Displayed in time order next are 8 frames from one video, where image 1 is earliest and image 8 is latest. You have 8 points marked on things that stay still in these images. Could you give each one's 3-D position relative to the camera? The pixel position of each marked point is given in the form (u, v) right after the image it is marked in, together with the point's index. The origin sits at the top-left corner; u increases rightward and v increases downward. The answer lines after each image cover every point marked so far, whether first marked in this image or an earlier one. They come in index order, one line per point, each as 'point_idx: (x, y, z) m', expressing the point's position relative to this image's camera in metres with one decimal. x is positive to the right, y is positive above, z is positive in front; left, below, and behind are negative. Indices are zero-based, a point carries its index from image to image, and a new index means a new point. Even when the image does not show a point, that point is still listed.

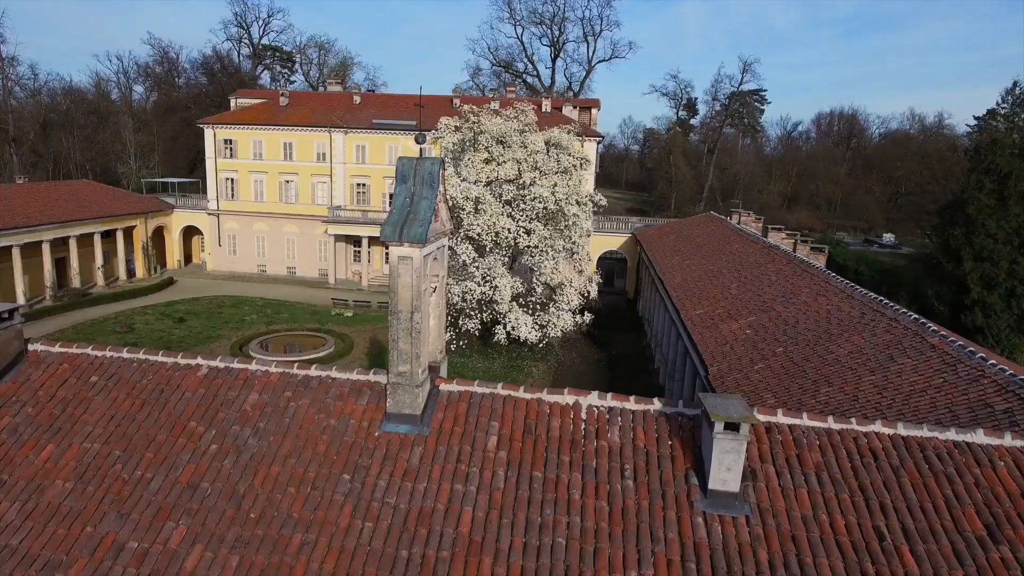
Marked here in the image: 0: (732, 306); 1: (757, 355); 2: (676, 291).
0: (+5.3, -0.5, +15.7) m
1: (+4.7, -1.3, +12.3) m
2: (+4.8, -0.1, +19.1) m
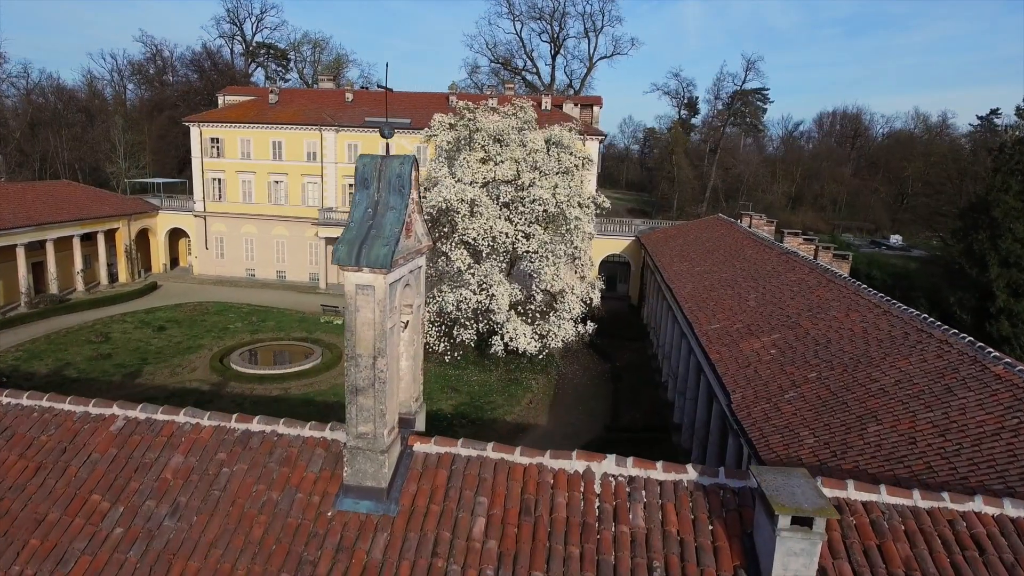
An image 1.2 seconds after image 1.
0: (+5.3, -0.7, +14.2) m
1: (+4.6, -1.6, +10.9) m
2: (+4.8, -0.4, +17.6) m
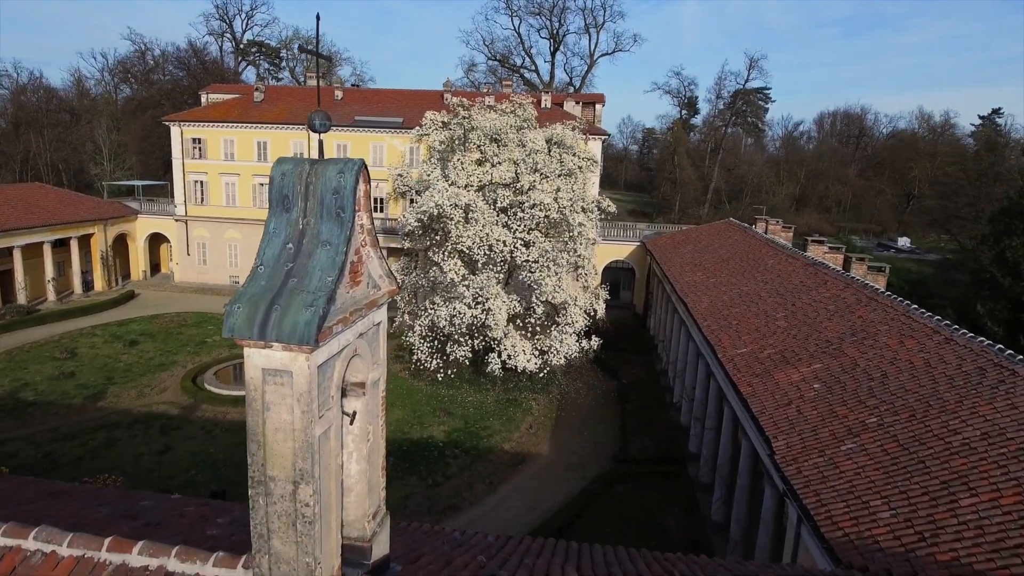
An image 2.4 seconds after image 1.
0: (+5.2, -1.1, +12.4) m
1: (+4.6, -2.0, +9.1) m
2: (+4.7, -0.8, +15.8) m
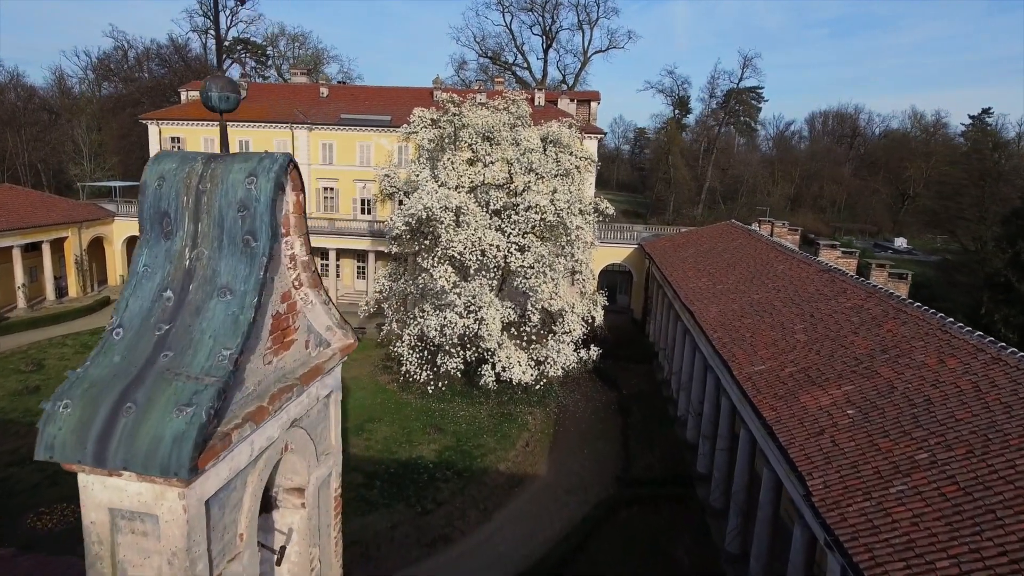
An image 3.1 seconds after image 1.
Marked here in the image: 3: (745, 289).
0: (+5.2, -1.3, +11.3) m
1: (+4.6, -2.2, +7.9) m
2: (+4.6, -1.0, +14.7) m
3: (+6.1, 0.0, +16.9) m
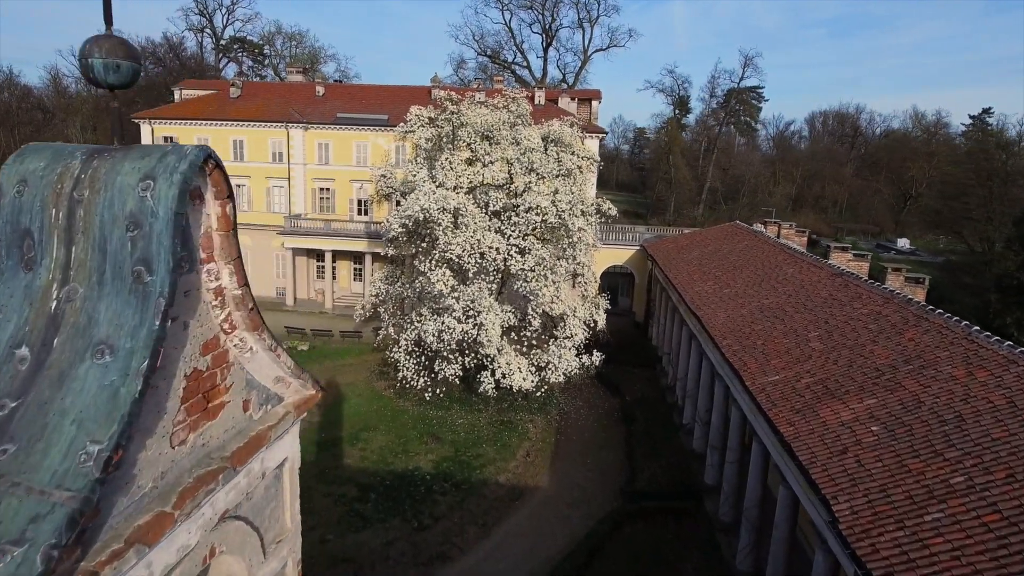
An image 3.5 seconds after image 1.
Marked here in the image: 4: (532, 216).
0: (+5.2, -1.4, +10.7) m
1: (+4.6, -2.3, +7.3) m
2: (+4.6, -1.1, +14.1) m
3: (+6.1, -0.1, +16.3) m
4: (+0.6, +2.0, +18.1) m
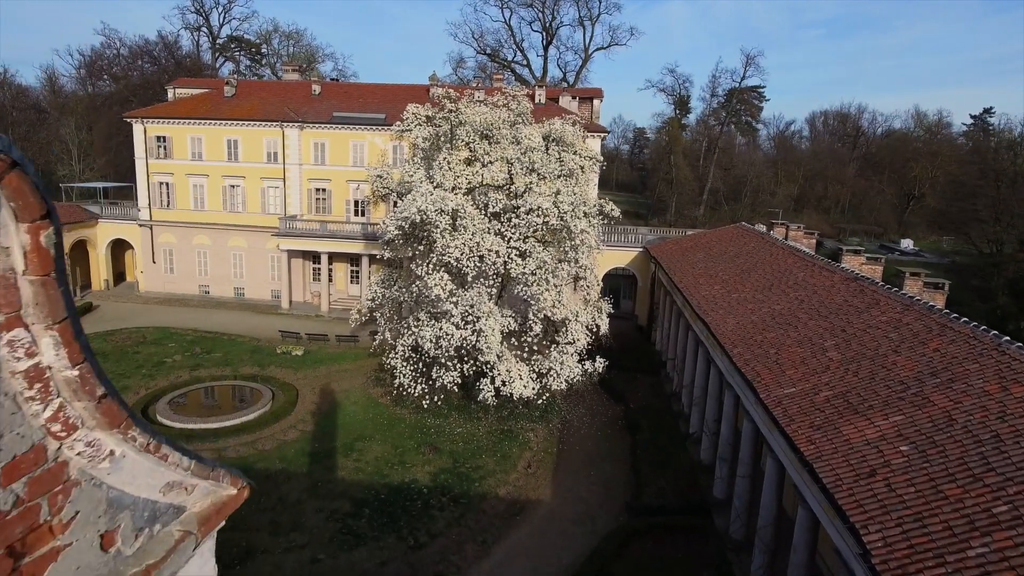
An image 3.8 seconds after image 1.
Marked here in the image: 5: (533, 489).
0: (+5.2, -1.6, +10.1) m
1: (+4.6, -2.4, +6.7) m
2: (+4.6, -1.2, +13.5) m
3: (+6.1, -0.2, +15.7) m
4: (+0.6, +1.9, +17.5) m
5: (+0.5, -4.7, +15.2) m
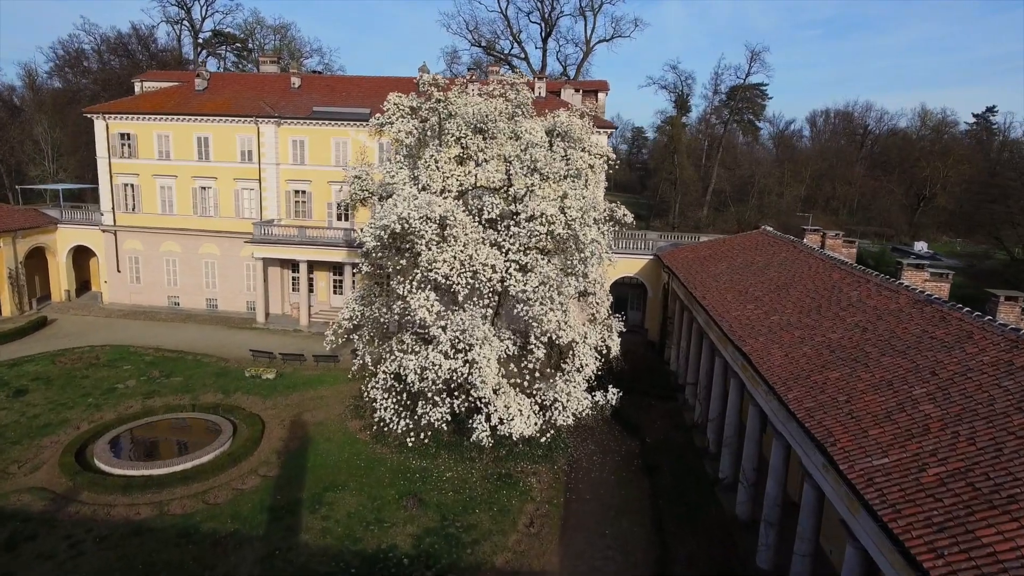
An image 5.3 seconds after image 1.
0: (+5.2, -2.0, +7.4) m
1: (+4.7, -2.9, +4.1) m
2: (+4.6, -1.7, +10.9) m
3: (+6.1, -0.7, +13.1) m
4: (+0.5, +1.4, +14.8) m
5: (+0.5, -5.2, +12.6) m
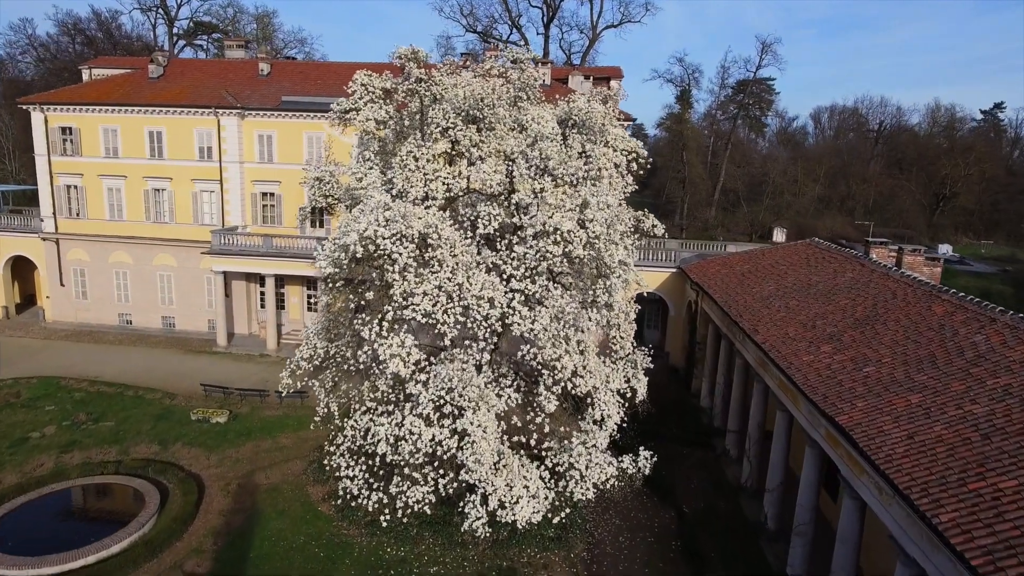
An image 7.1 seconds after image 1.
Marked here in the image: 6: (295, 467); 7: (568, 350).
0: (+5.3, -2.7, +3.8) m
1: (+4.8, -3.6, +0.5) m
2: (+4.7, -2.4, +7.2) m
3: (+6.2, -1.4, +9.5) m
4: (+0.6, +0.7, +11.2) m
5: (+0.6, -5.9, +8.9) m
6: (-5.2, -4.2, +15.5) m
7: (+1.1, -1.1, +11.8) m
